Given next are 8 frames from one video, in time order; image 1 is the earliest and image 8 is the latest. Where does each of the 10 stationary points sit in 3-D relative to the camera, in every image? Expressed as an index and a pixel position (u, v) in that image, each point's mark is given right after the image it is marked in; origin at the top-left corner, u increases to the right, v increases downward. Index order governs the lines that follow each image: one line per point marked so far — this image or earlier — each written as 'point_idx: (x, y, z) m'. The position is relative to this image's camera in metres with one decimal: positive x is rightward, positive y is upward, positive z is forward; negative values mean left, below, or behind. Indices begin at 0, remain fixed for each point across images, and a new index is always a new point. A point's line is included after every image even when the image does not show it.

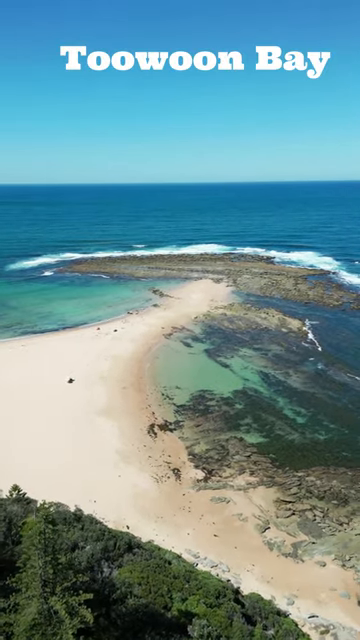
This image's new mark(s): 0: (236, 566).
0: (+2.0, -8.7, +16.5) m
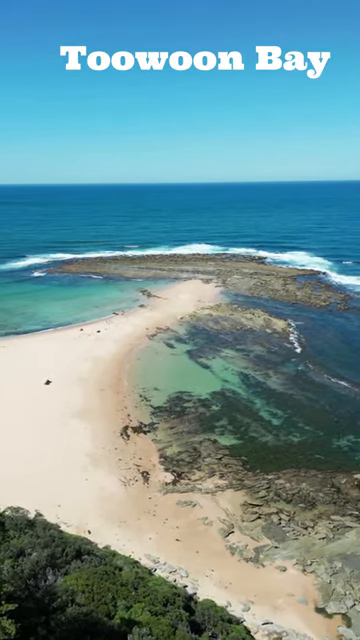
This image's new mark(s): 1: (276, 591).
0: (+0.5, -8.8, +16.3) m
1: (+3.2, -9.0, +15.6) m
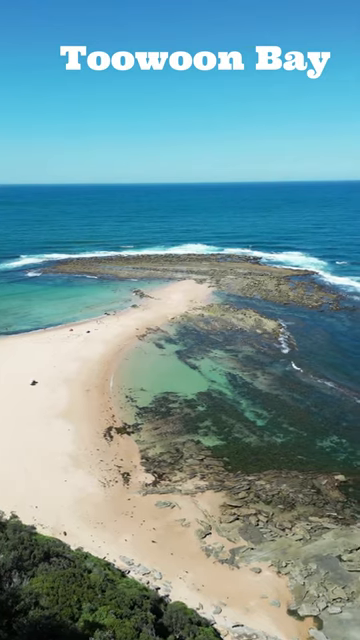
0: (-0.4, -8.8, +16.3) m
1: (+2.3, -9.1, +15.5) m
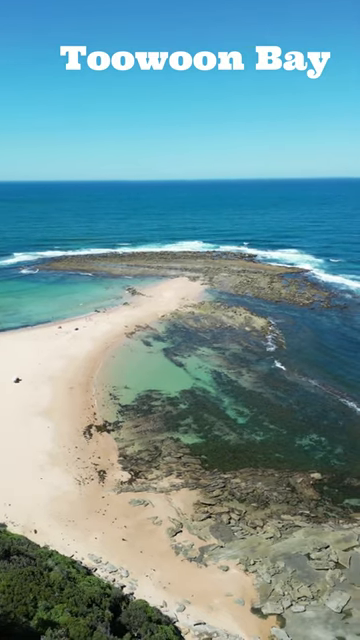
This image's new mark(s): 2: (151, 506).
0: (-1.5, -8.7, +16.3) m
1: (+1.1, -9.0, +15.5) m
2: (-1.2, -7.9, +19.7) m
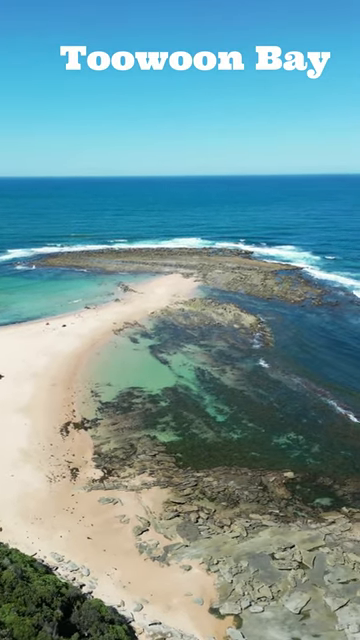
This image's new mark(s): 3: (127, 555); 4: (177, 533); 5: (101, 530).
0: (-2.9, -8.7, +16.2) m
1: (-0.2, -9.0, +15.5) m
2: (-2.5, -7.8, +19.7) m
3: (-1.9, -8.5, +16.9) m
4: (-0.1, -8.2, +18.1) m
5: (-3.1, -8.1, +18.1) m
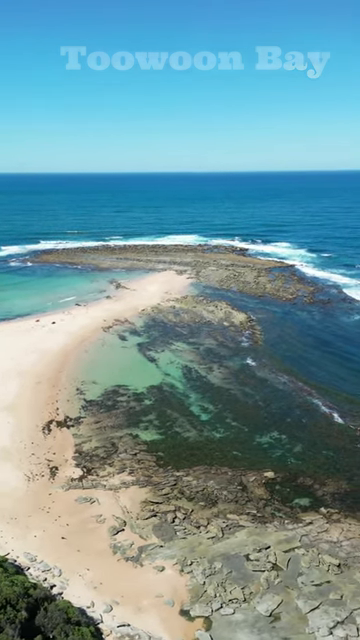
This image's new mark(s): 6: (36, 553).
0: (-3.8, -8.6, +16.1) m
1: (-1.1, -8.9, +15.3) m
2: (-3.5, -7.7, +19.5) m
3: (-2.9, -8.5, +16.8) m
4: (-1.1, -8.2, +17.9) m
5: (-4.0, -8.1, +18.0) m
6: (-5.2, -8.3, +16.8) m
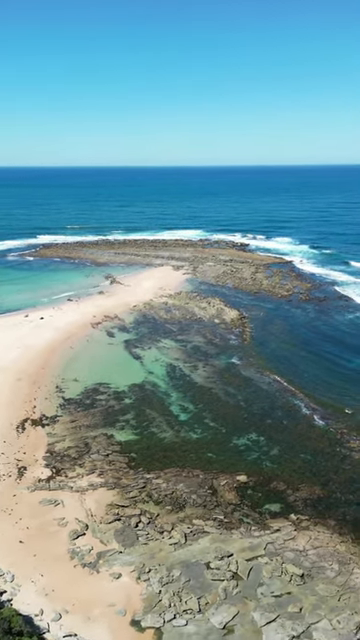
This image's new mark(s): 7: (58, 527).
0: (-5.3, -8.6, +15.7) m
1: (-2.6, -8.9, +14.9) m
2: (-4.9, -7.6, +19.1) m
3: (-4.3, -8.4, +16.3) m
4: (-2.5, -8.2, +17.5) m
5: (-5.4, -8.0, +17.6) m
6: (-6.6, -8.3, +16.4) m
7: (-4.7, -7.9, +18.0) m
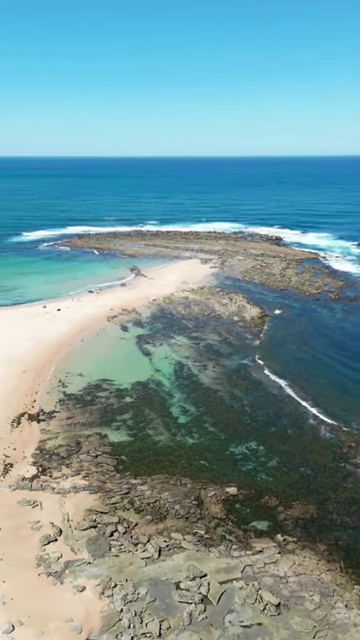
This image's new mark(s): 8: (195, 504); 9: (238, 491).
0: (-6.3, -8.5, +15.2) m
1: (-3.8, -8.9, +14.2) m
2: (-5.6, -7.5, +18.6) m
3: (-5.3, -8.4, +15.8) m
4: (-3.4, -8.1, +16.7) m
5: (-6.3, -7.9, +17.1) m
6: (-7.6, -8.1, +16.0) m
7: (-5.6, -7.8, +17.4) m
8: (+0.6, -7.4, +19.0) m
9: (+2.5, -7.2, +19.9) m
